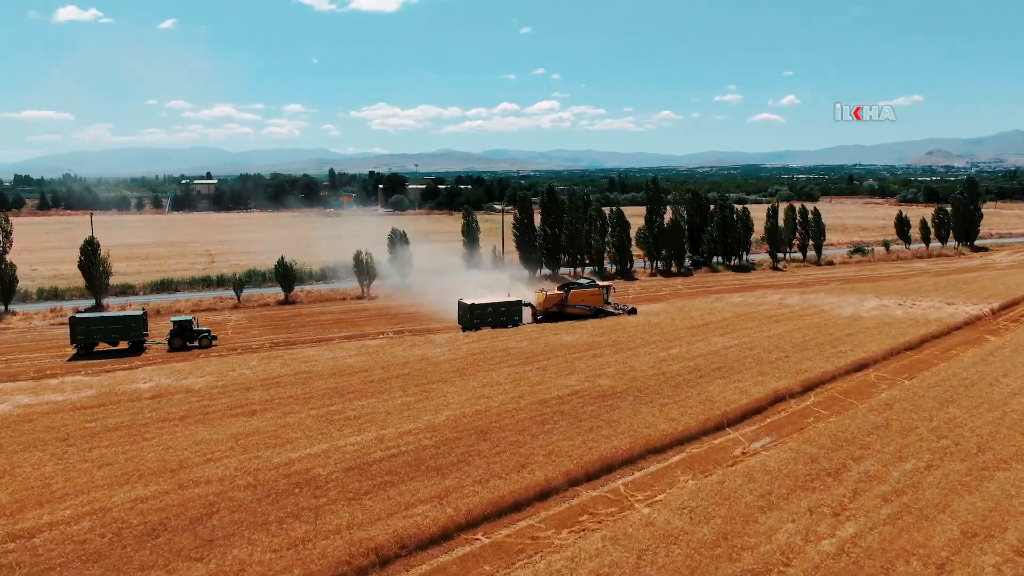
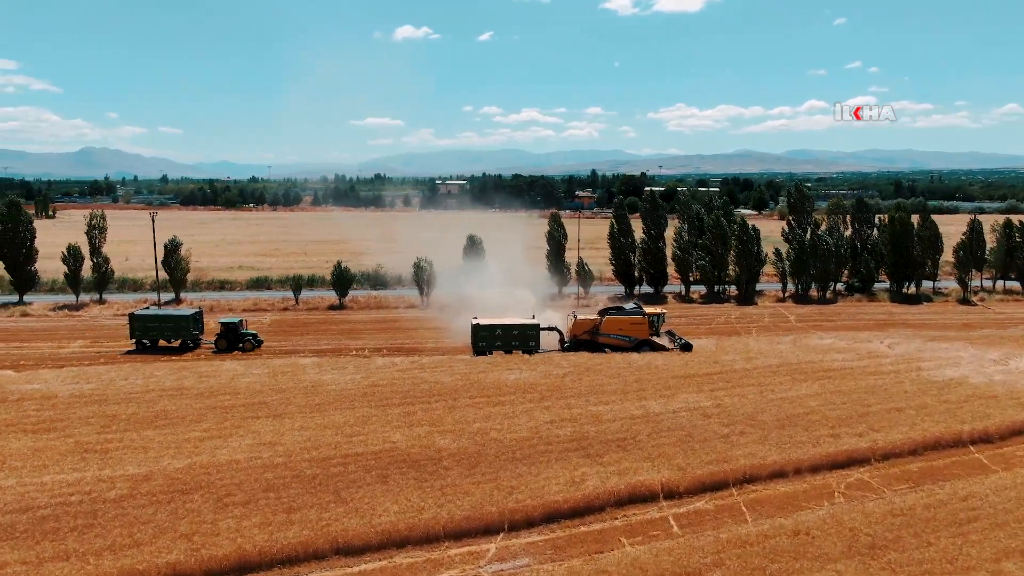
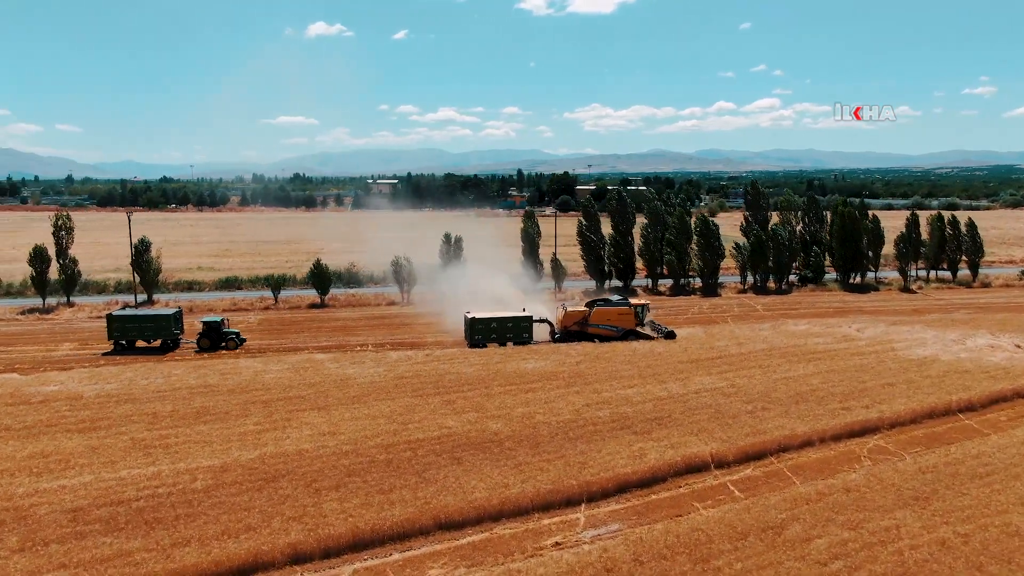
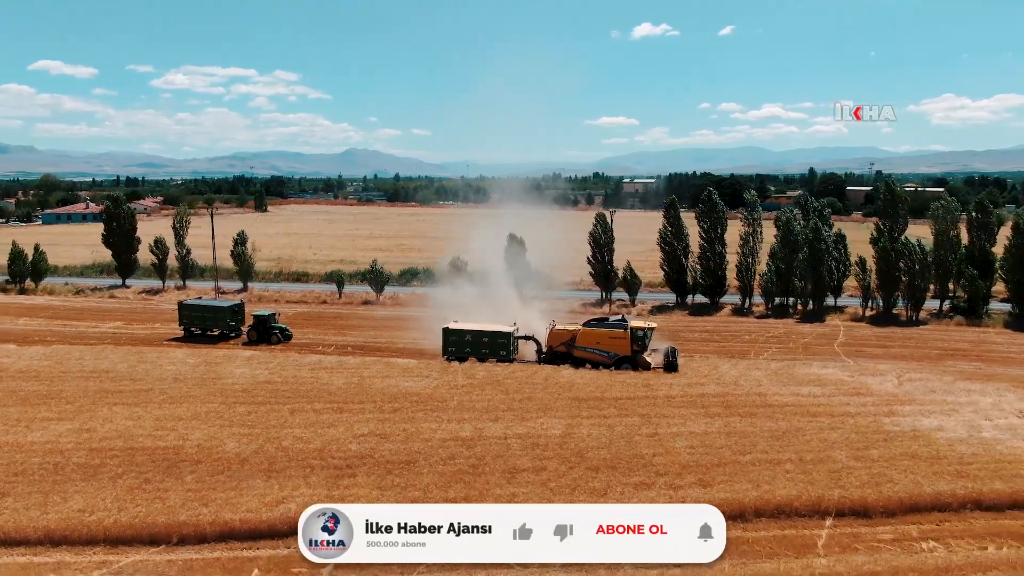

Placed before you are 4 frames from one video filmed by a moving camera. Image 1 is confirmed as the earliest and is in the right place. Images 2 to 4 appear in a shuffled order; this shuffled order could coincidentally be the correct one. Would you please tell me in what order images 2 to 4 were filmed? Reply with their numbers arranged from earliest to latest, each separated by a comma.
3, 2, 4
